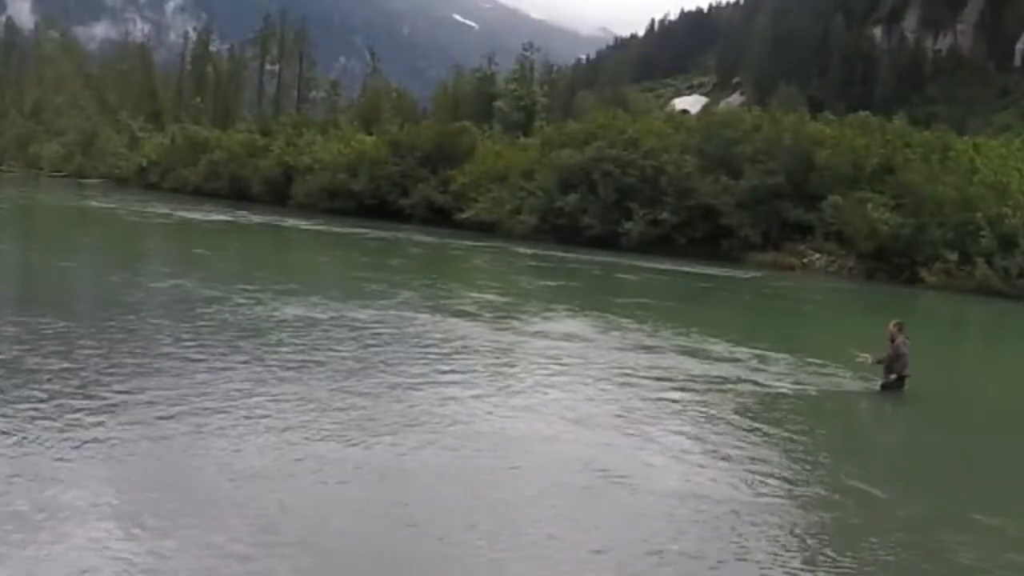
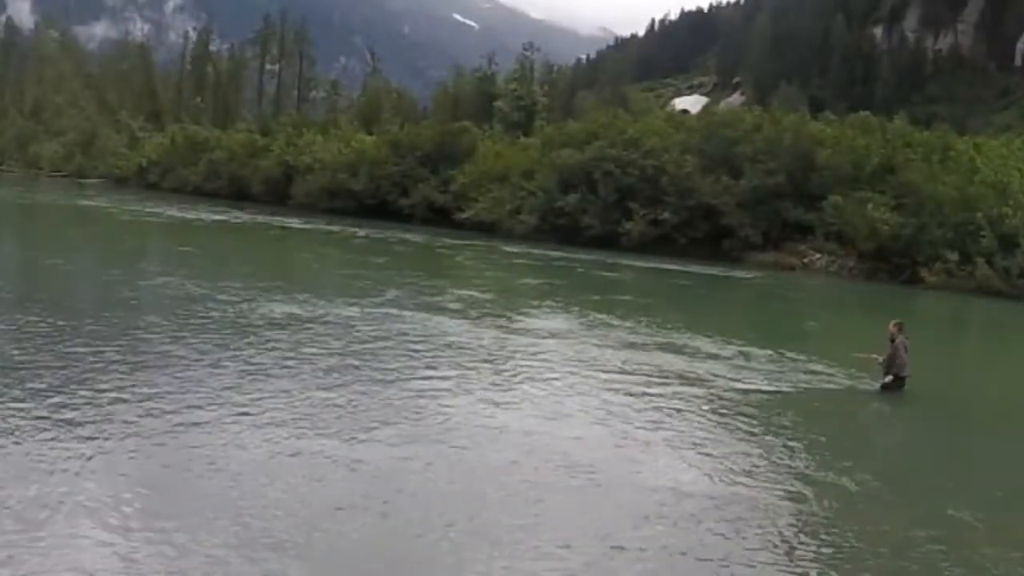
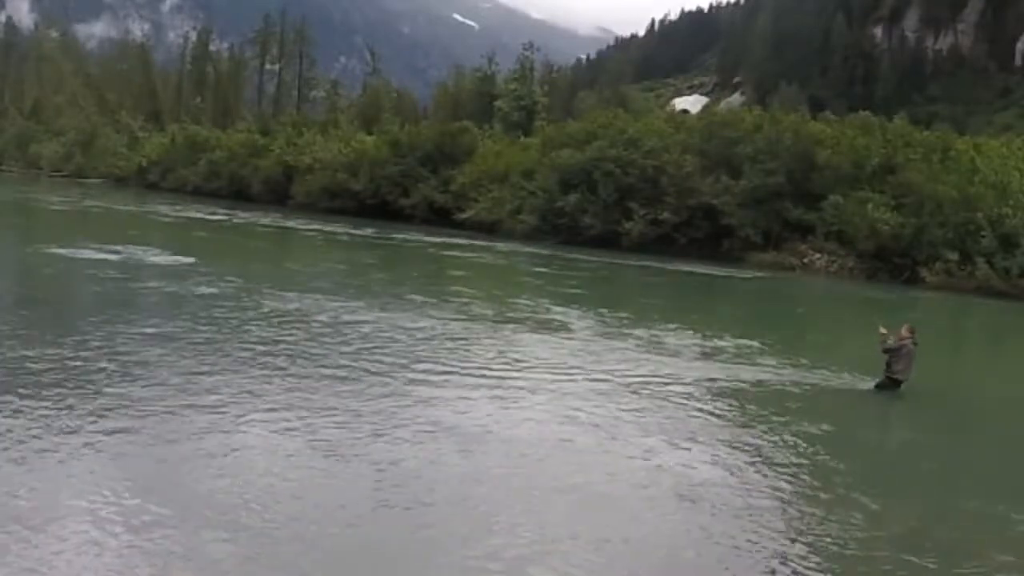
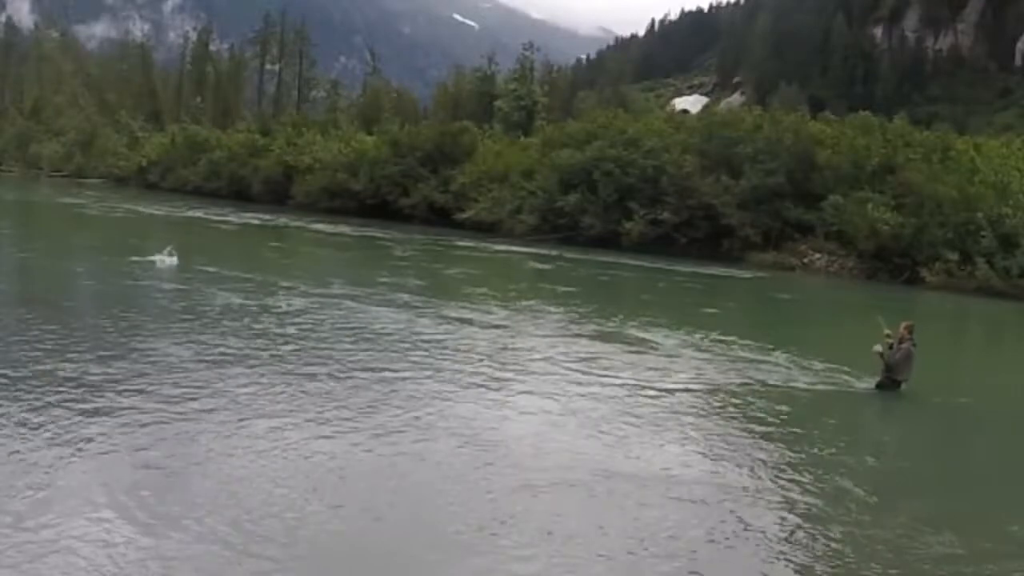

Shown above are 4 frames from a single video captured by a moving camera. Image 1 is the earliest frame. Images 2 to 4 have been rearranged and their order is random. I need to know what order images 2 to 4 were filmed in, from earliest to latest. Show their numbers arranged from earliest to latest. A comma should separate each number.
2, 4, 3
